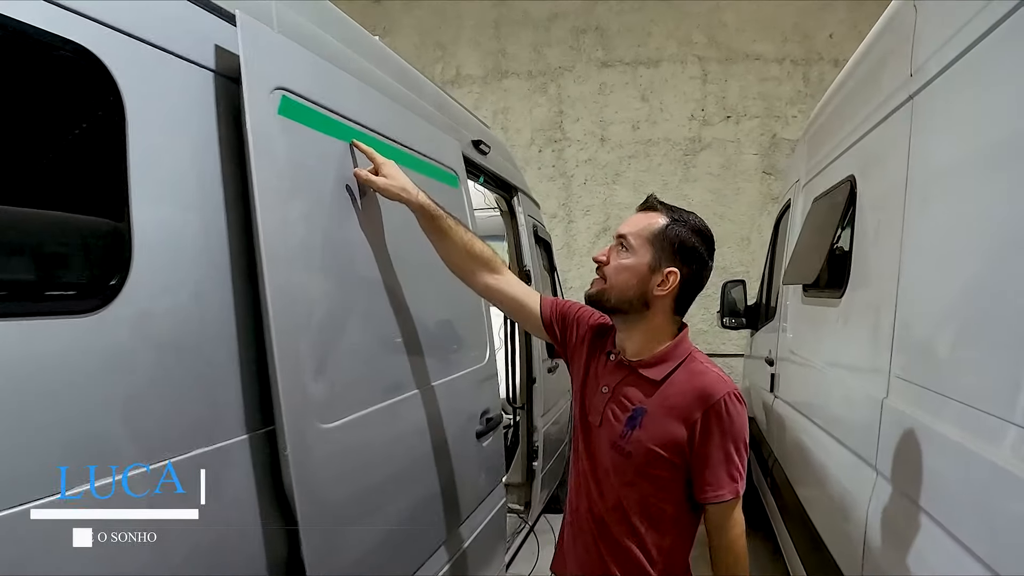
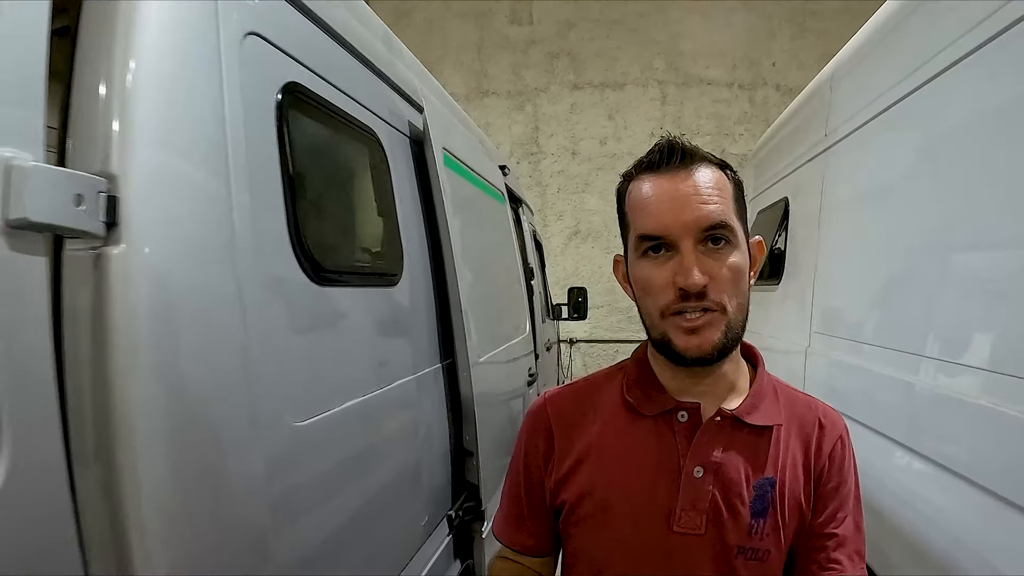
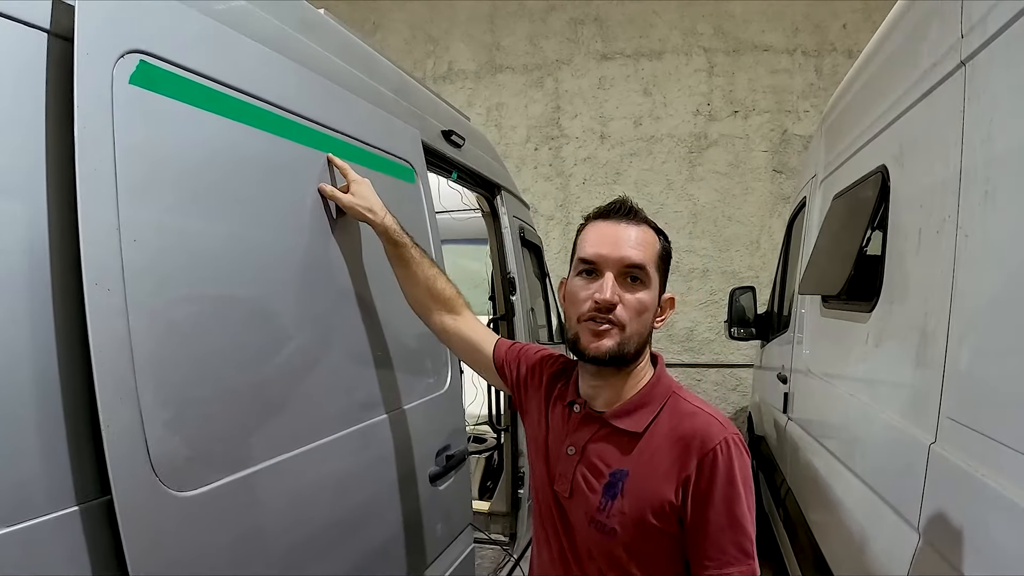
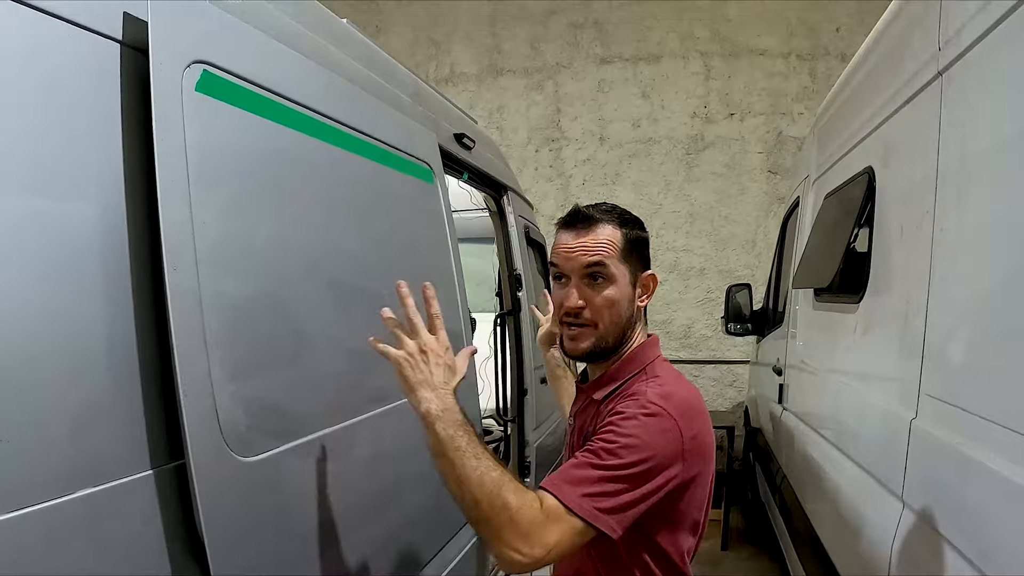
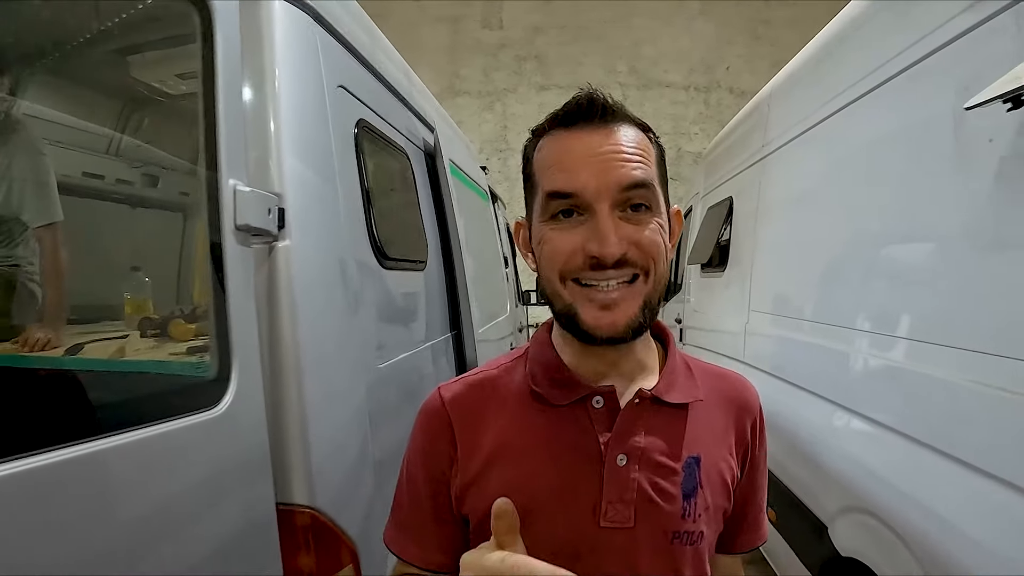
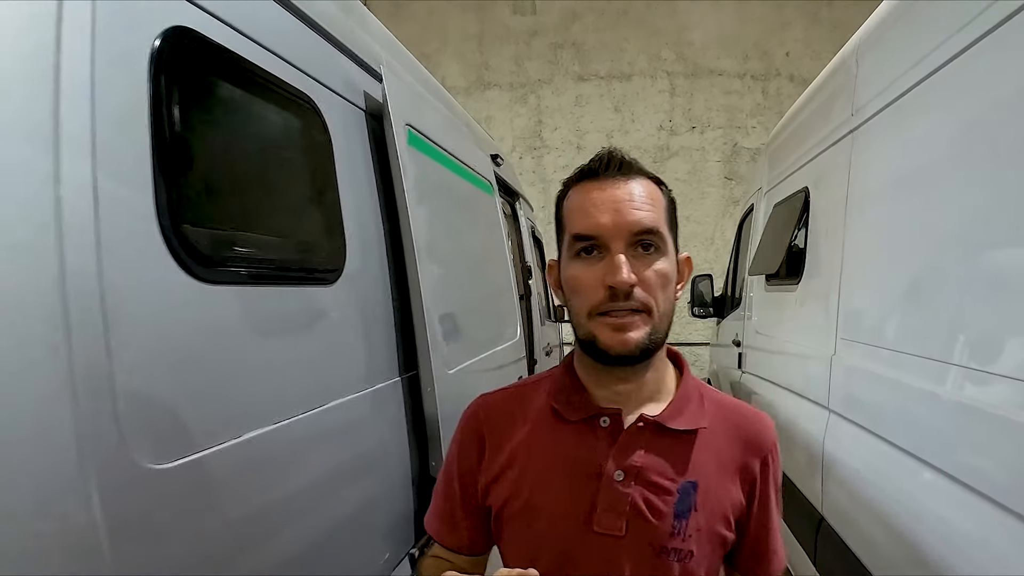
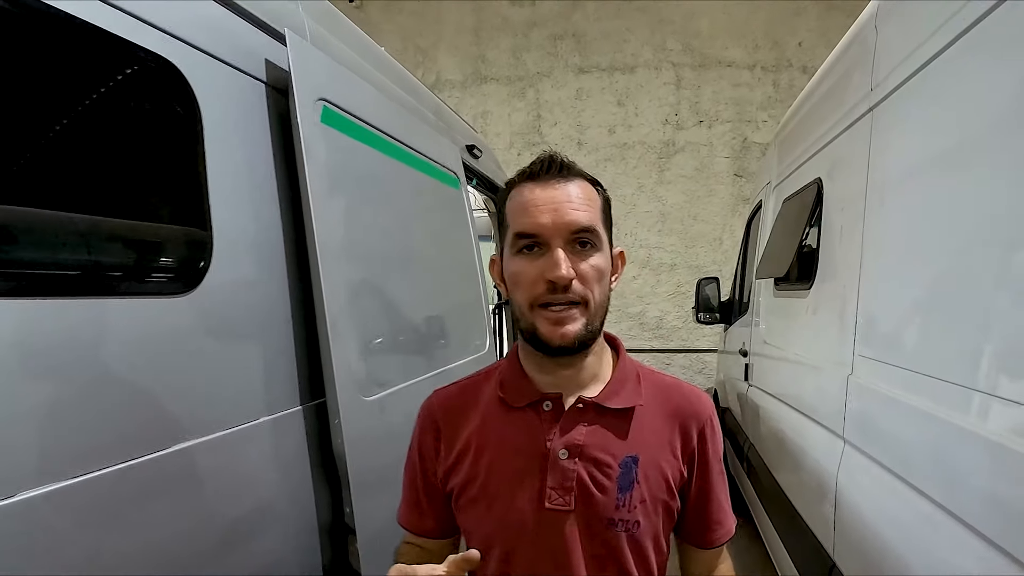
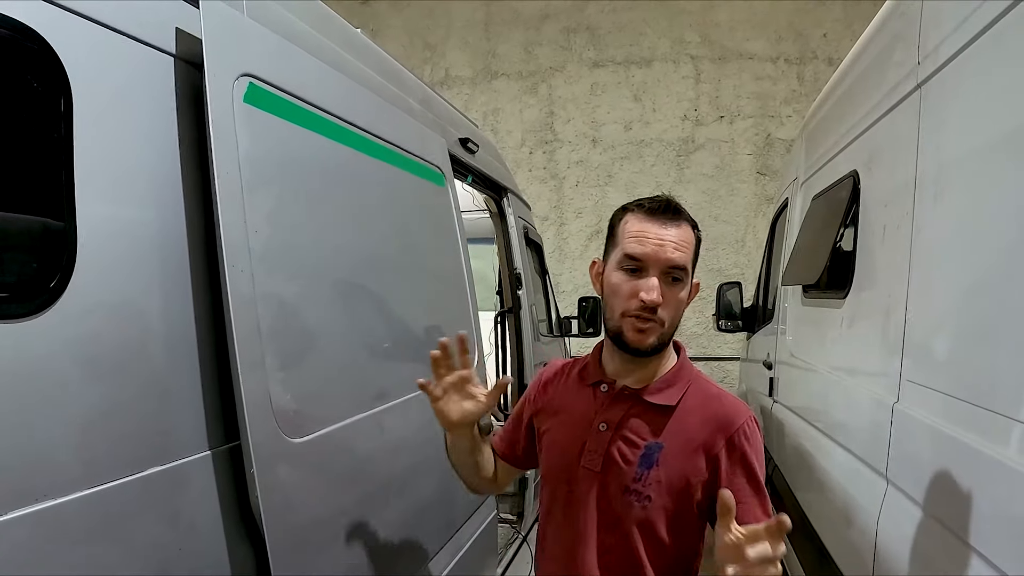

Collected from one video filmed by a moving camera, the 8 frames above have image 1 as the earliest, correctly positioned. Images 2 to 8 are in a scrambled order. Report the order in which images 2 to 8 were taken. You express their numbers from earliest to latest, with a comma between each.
3, 4, 8, 7, 6, 2, 5
